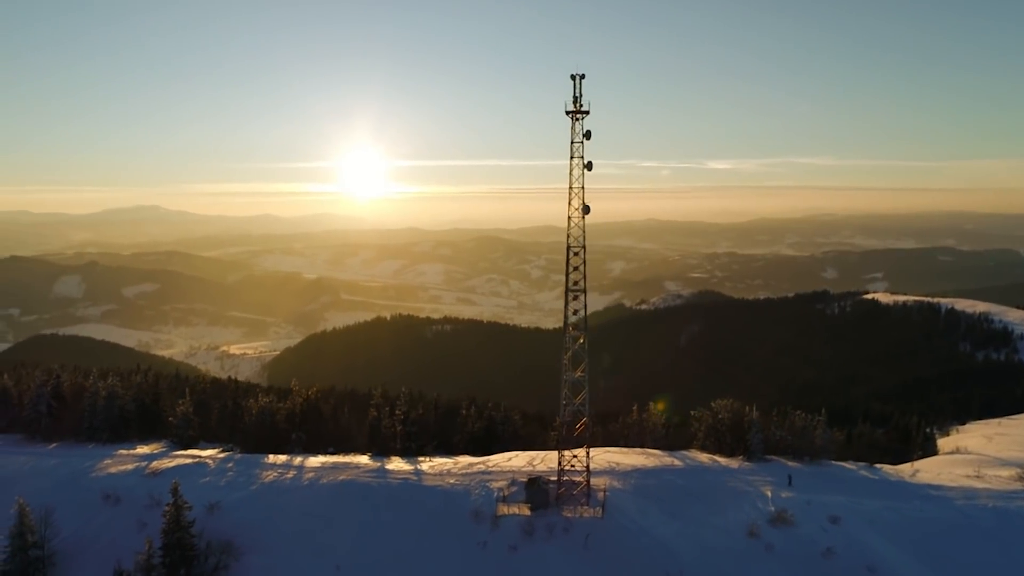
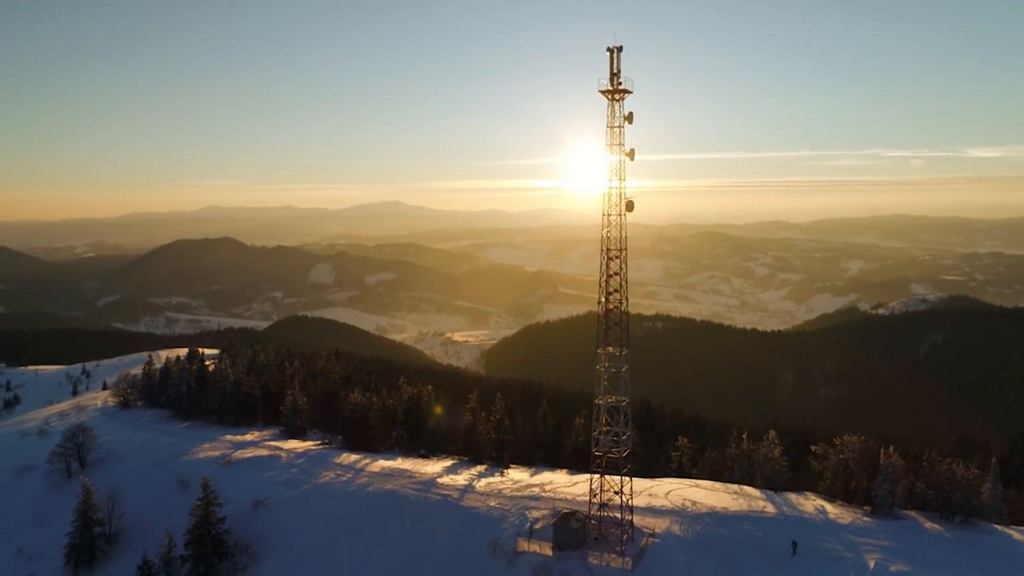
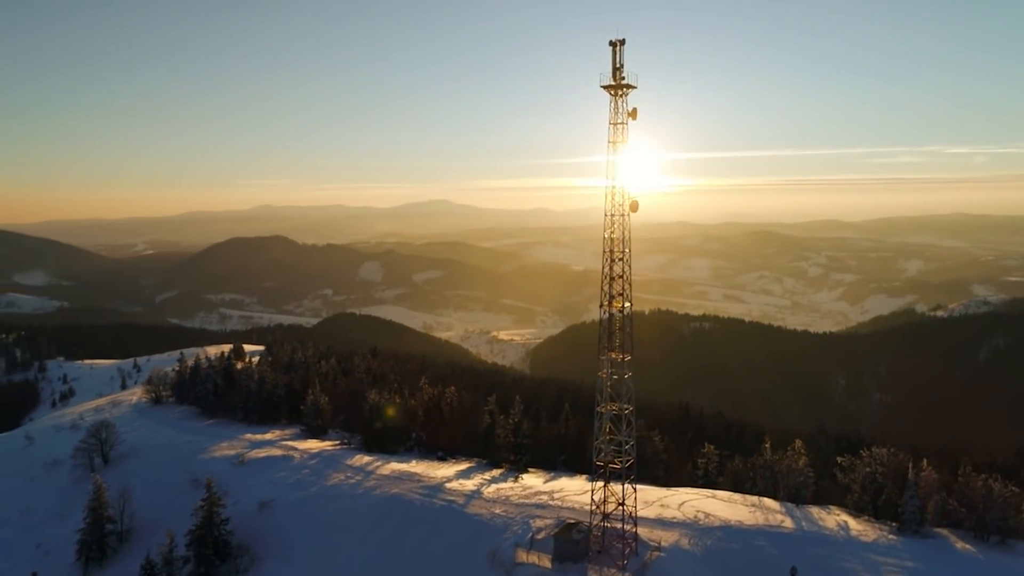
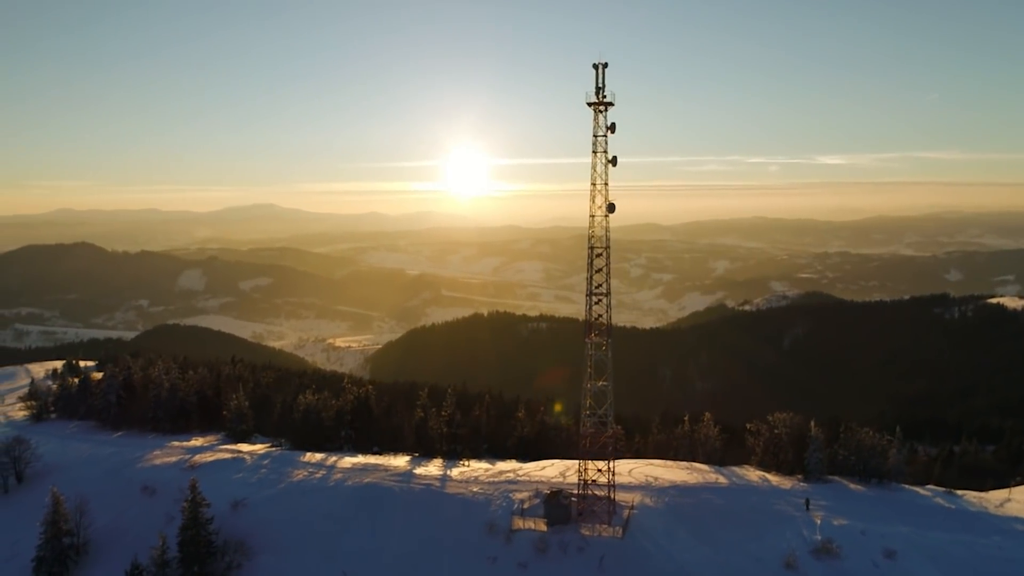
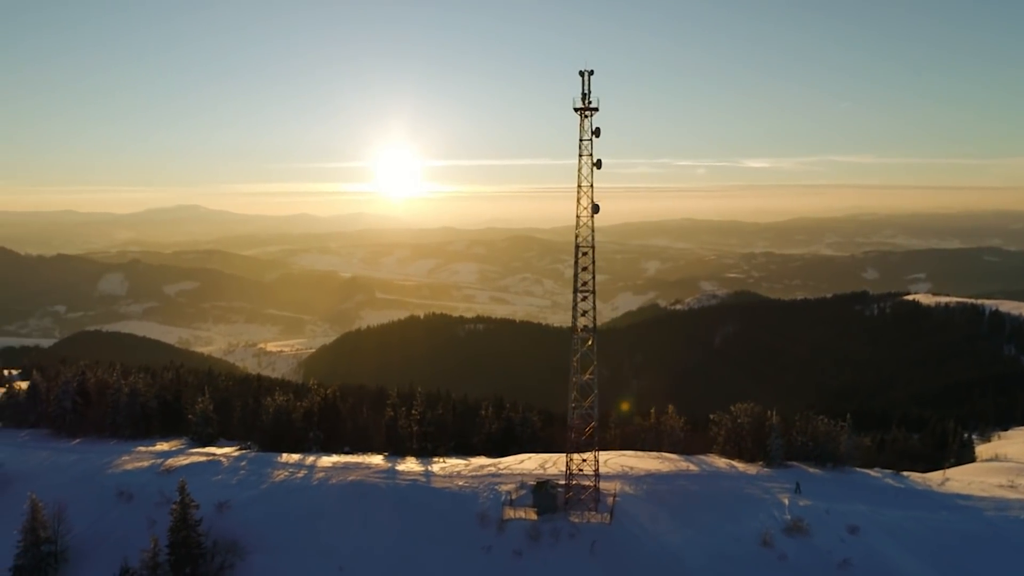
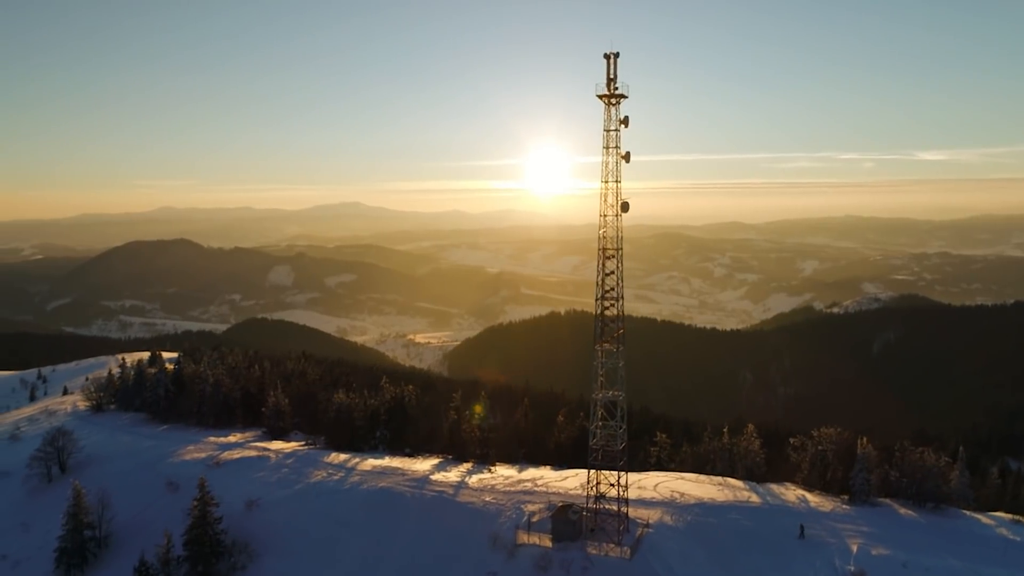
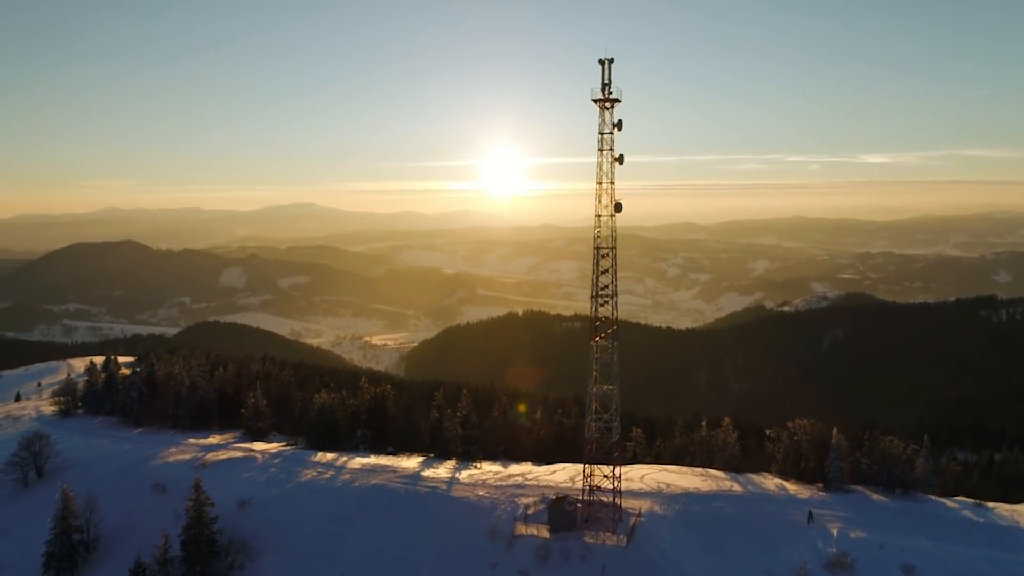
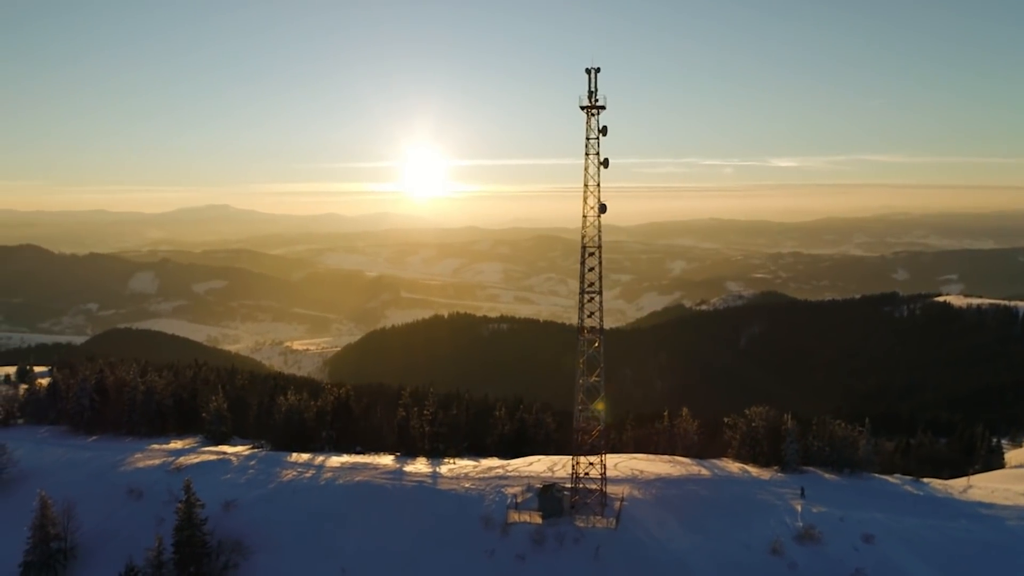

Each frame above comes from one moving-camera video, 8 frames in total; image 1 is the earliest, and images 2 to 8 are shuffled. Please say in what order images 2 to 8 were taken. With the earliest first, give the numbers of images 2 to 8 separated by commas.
5, 8, 4, 7, 6, 2, 3
